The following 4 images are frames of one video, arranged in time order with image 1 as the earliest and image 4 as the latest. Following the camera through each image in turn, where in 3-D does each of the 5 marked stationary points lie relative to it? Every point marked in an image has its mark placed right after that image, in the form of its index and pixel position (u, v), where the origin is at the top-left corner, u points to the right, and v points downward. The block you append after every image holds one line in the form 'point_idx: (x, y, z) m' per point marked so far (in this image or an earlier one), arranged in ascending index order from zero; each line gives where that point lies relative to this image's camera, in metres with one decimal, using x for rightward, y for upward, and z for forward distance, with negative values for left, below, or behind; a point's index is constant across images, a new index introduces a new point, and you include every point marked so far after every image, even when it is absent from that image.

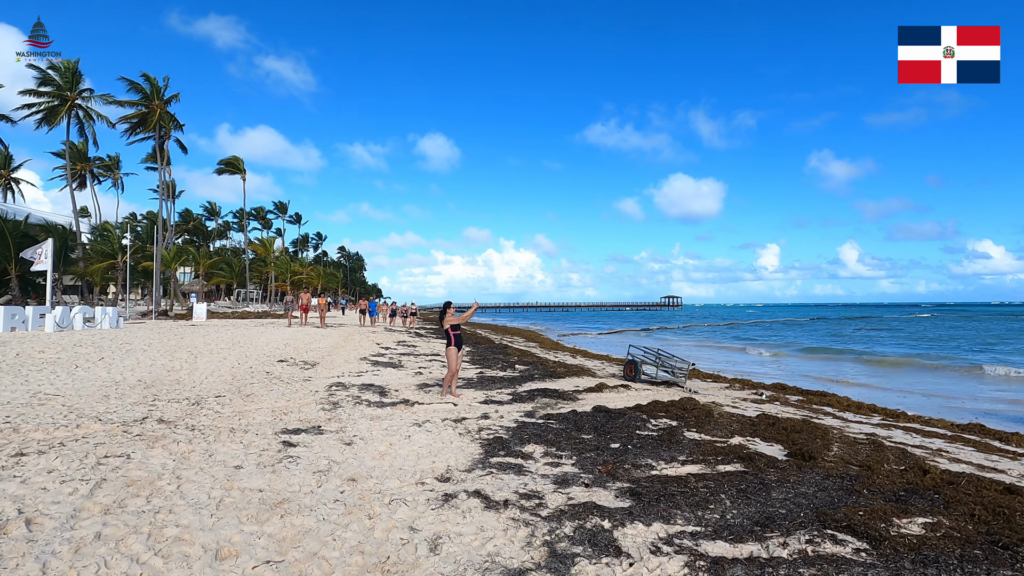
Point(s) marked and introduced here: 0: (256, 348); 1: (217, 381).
0: (-7.5, -1.8, +15.8) m
1: (-5.8, -1.8, +10.5) m
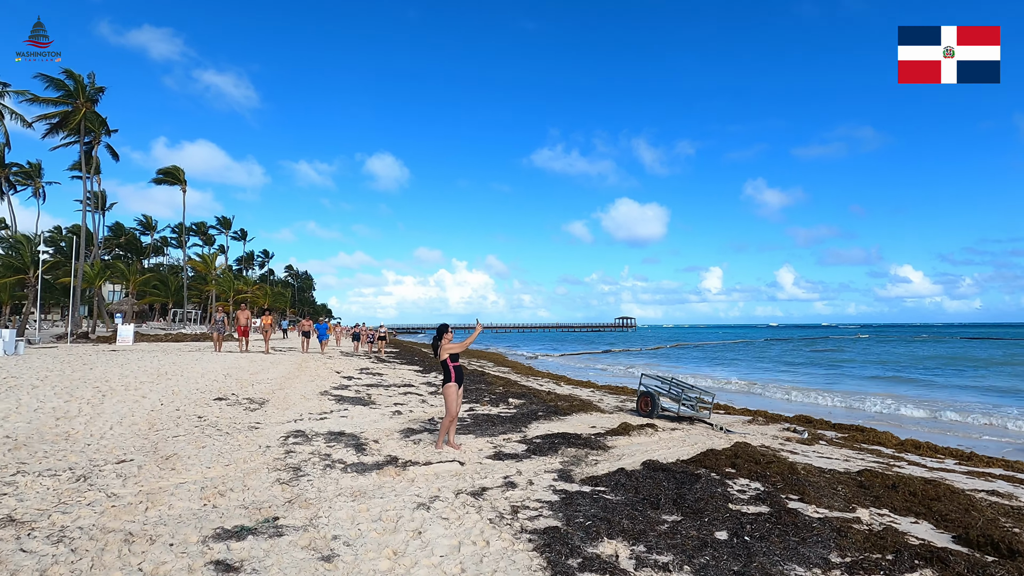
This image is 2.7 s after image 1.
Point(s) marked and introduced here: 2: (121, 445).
0: (-7.7, -2.2, +12.7) m
1: (-5.5, -2.1, +7.6) m
2: (-5.2, -2.1, +7.1) m
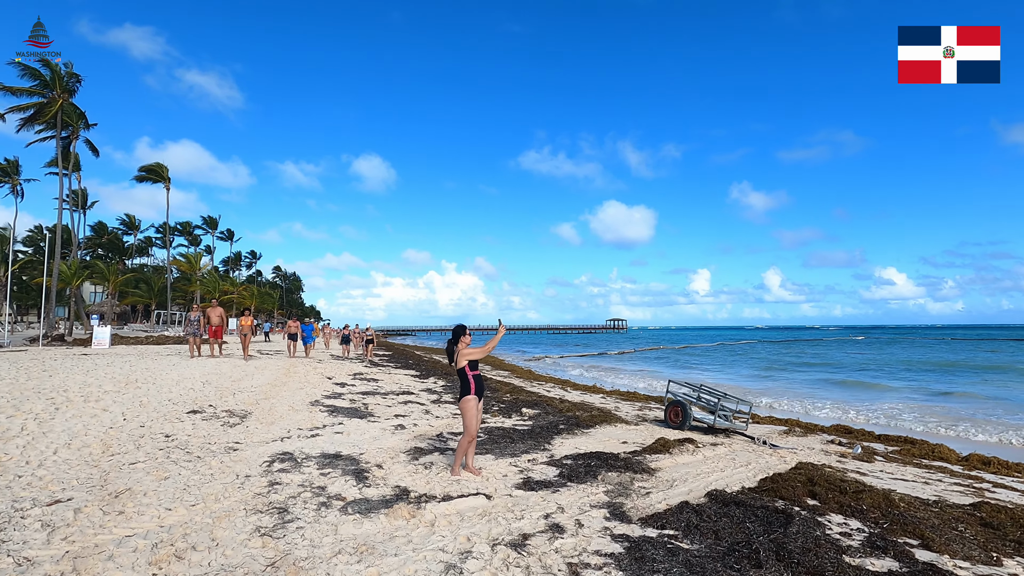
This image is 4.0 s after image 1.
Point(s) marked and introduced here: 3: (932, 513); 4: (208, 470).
0: (-7.4, -2.1, +11.3) m
1: (-5.1, -2.0, +6.2) m
2: (-4.8, -2.0, +5.6) m
3: (+4.4, -2.4, +5.6) m
4: (-3.5, -2.1, +6.2) m
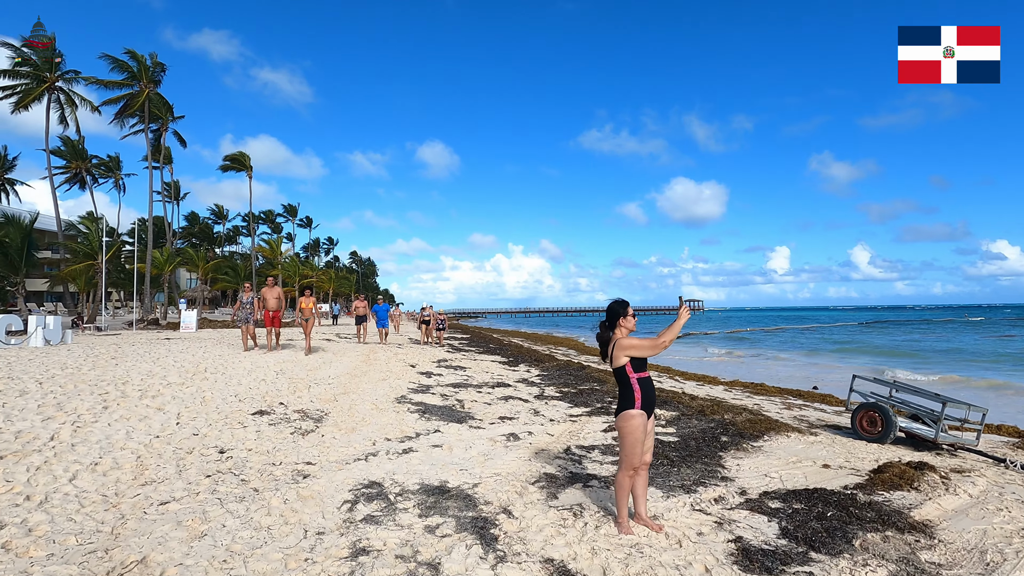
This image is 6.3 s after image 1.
0: (-5.2, -1.7, +9.7) m
1: (-3.5, -1.7, +4.4) m
2: (-3.3, -1.7, +3.8) m
3: (+5.9, -2.0, +2.7) m
4: (-1.9, -1.8, +4.2) m
